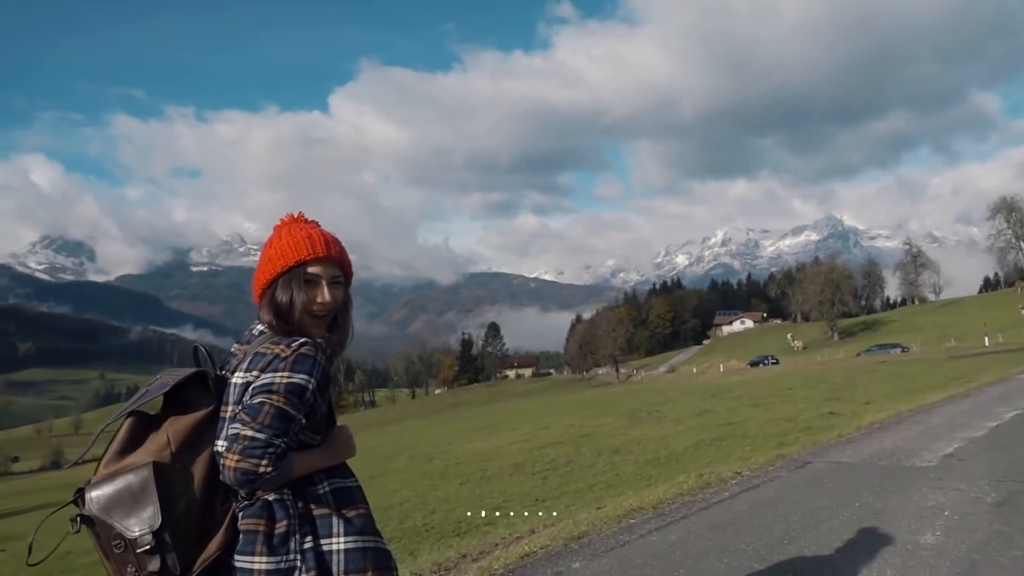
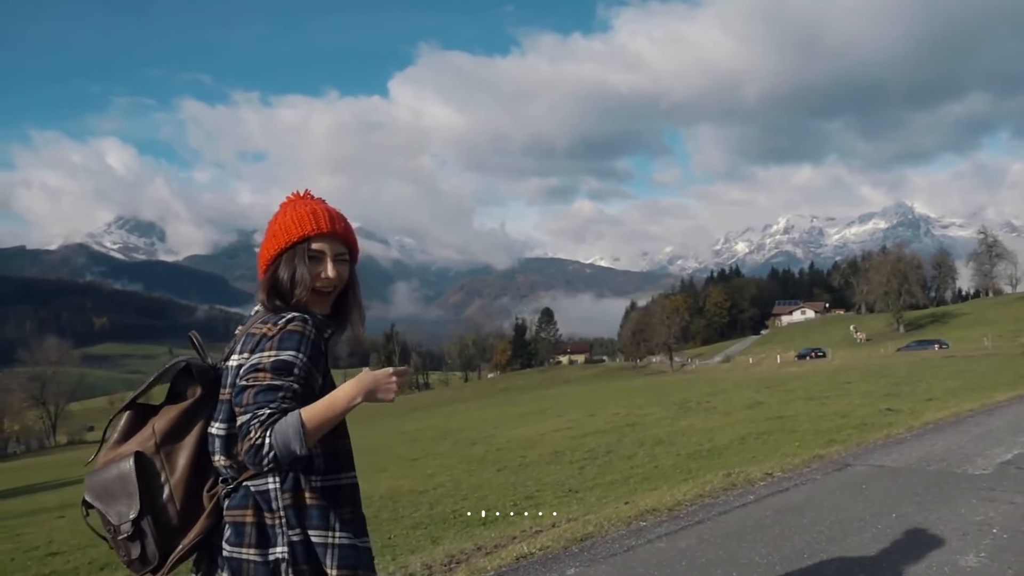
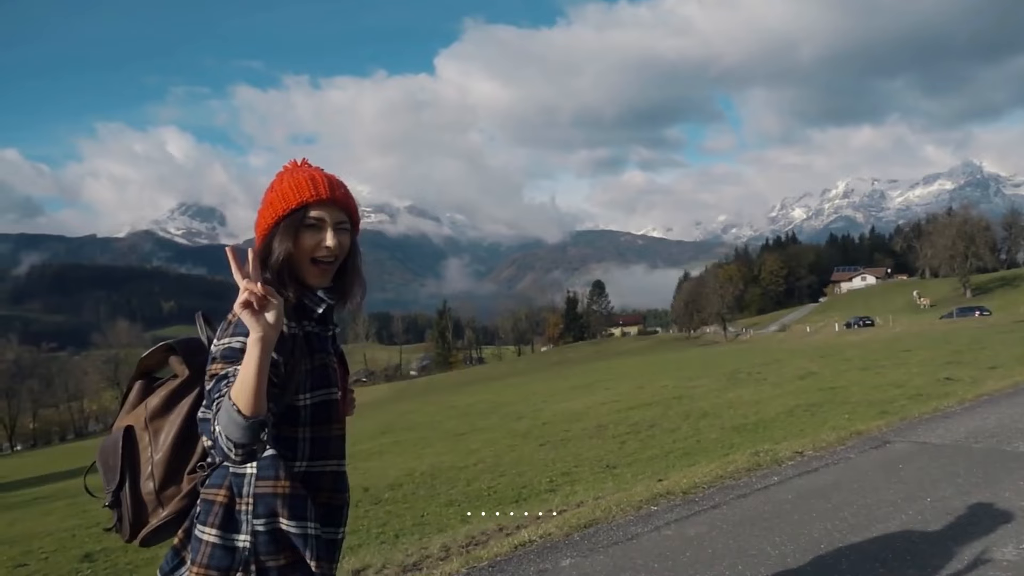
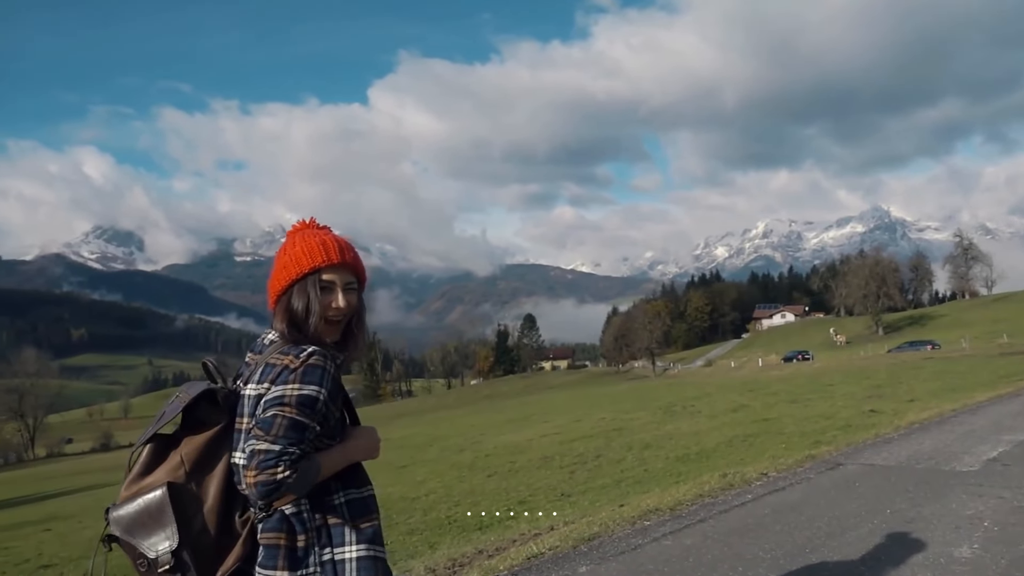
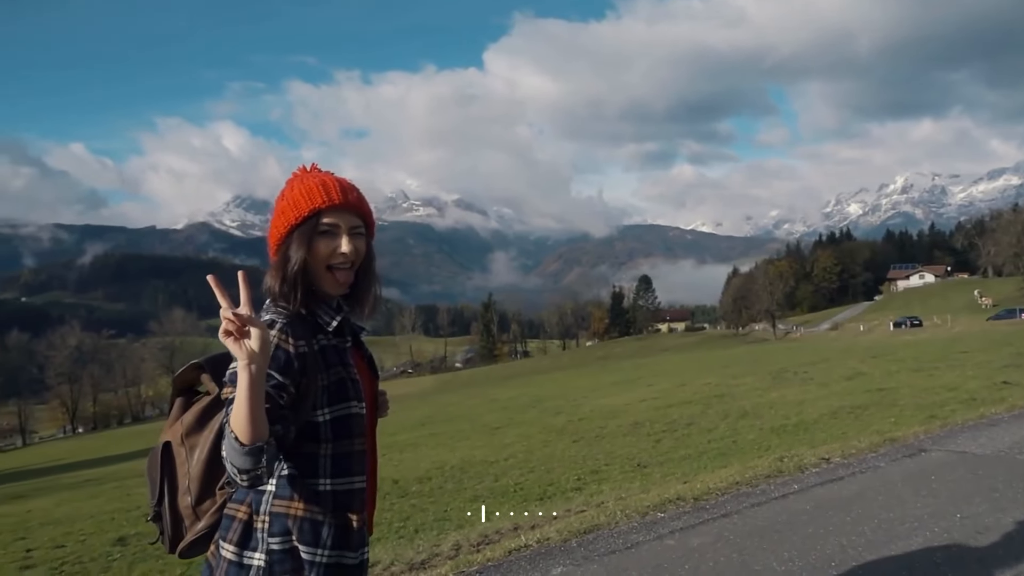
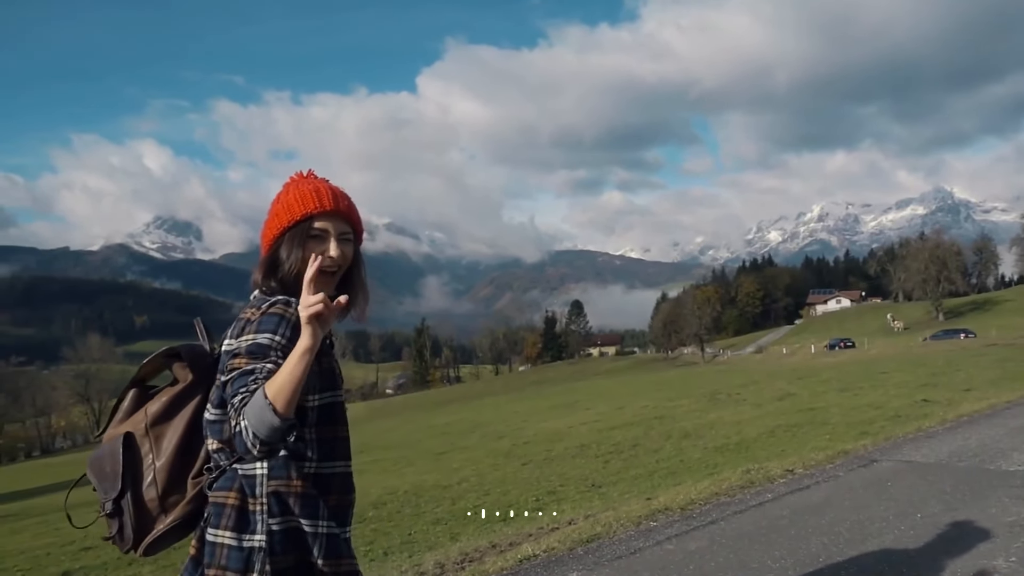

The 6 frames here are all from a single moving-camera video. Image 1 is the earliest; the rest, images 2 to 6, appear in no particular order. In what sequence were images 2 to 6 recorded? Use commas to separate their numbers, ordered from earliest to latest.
4, 2, 6, 3, 5
